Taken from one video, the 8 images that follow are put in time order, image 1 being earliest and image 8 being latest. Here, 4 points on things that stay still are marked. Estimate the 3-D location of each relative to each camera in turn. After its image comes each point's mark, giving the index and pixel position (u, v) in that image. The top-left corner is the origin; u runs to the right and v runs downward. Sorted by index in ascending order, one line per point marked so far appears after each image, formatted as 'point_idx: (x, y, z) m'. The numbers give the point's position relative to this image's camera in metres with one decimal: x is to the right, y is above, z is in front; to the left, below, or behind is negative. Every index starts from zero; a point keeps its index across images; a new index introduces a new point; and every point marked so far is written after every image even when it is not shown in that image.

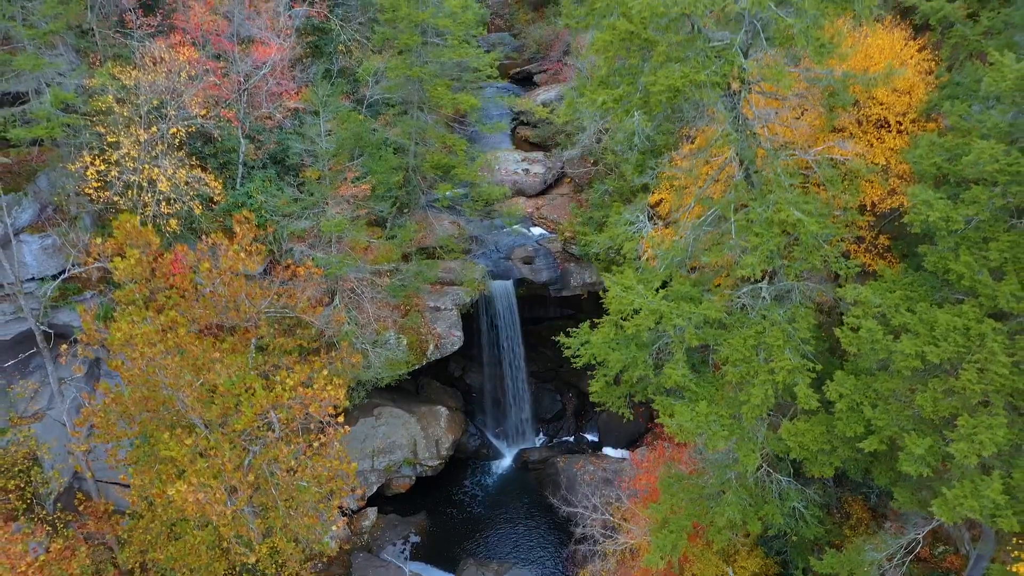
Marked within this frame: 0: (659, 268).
0: (+2.1, +0.4, +10.6) m
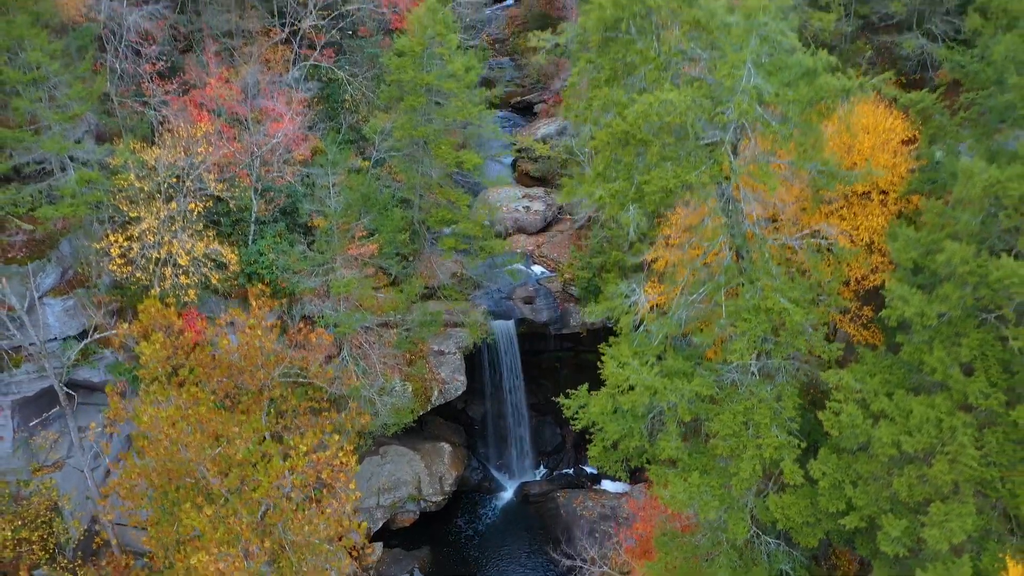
0: (+2.2, -0.8, +11.2) m
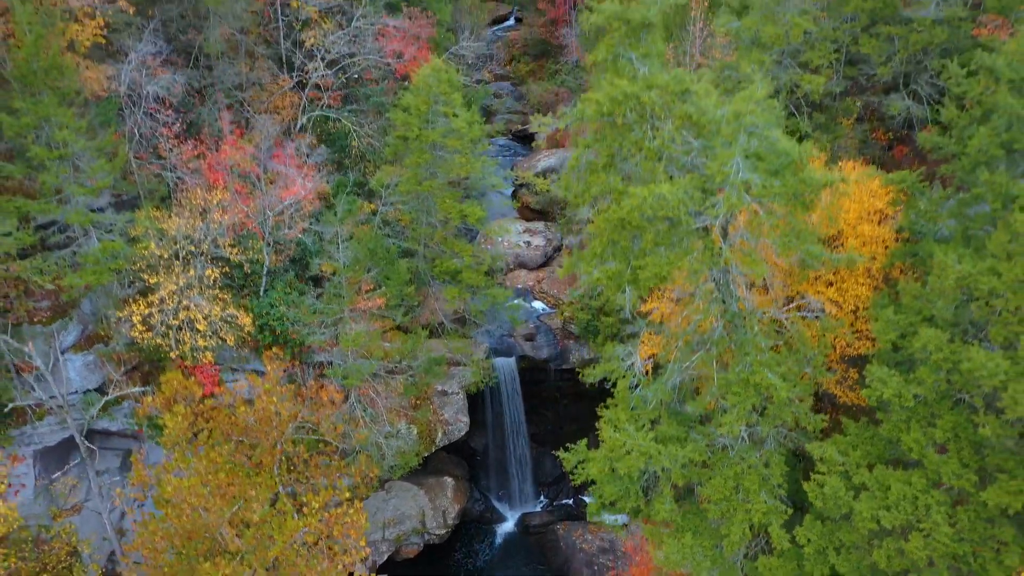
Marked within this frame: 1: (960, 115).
0: (+2.2, -1.9, +11.8) m
1: (+6.7, +2.6, +10.9) m
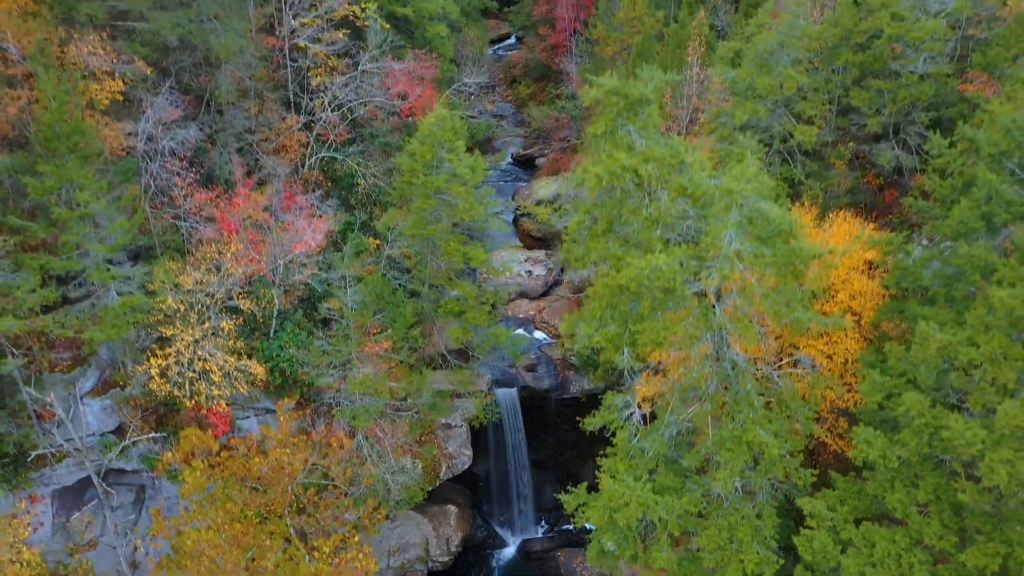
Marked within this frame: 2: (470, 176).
0: (+2.3, -2.8, +12.3) m
1: (+6.8, +1.6, +11.4) m
2: (-1.0, +2.6, +16.6) m
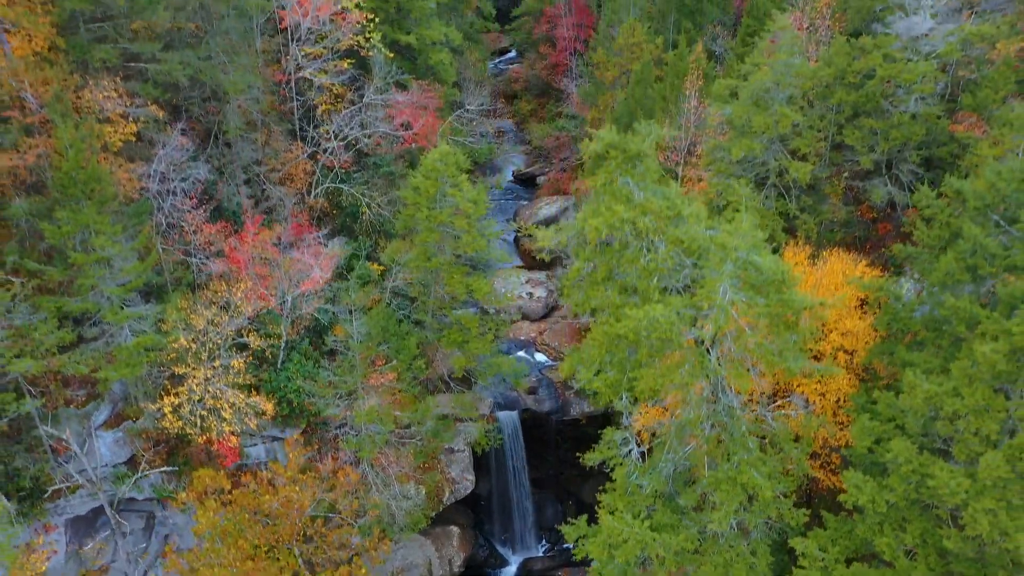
0: (+2.3, -3.5, +12.7) m
1: (+6.8, +0.9, +11.8) m
2: (-0.9, +1.8, +17.0) m
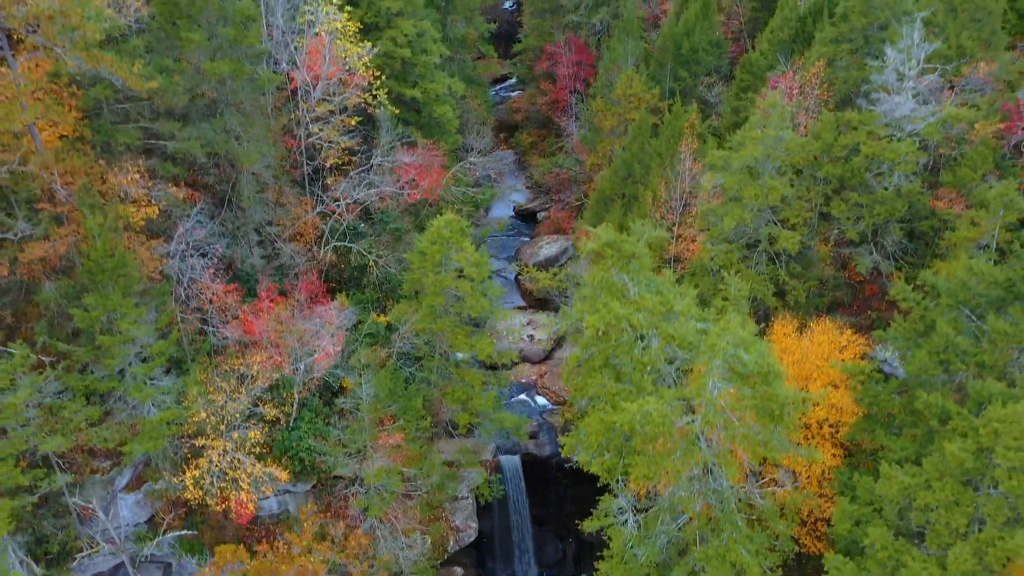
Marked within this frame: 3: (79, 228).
0: (+2.4, -5.0, +13.4) m
1: (+6.8, -0.6, +12.5) m
2: (-0.9, +0.3, +17.8) m
3: (-8.2, +1.1, +13.7) m
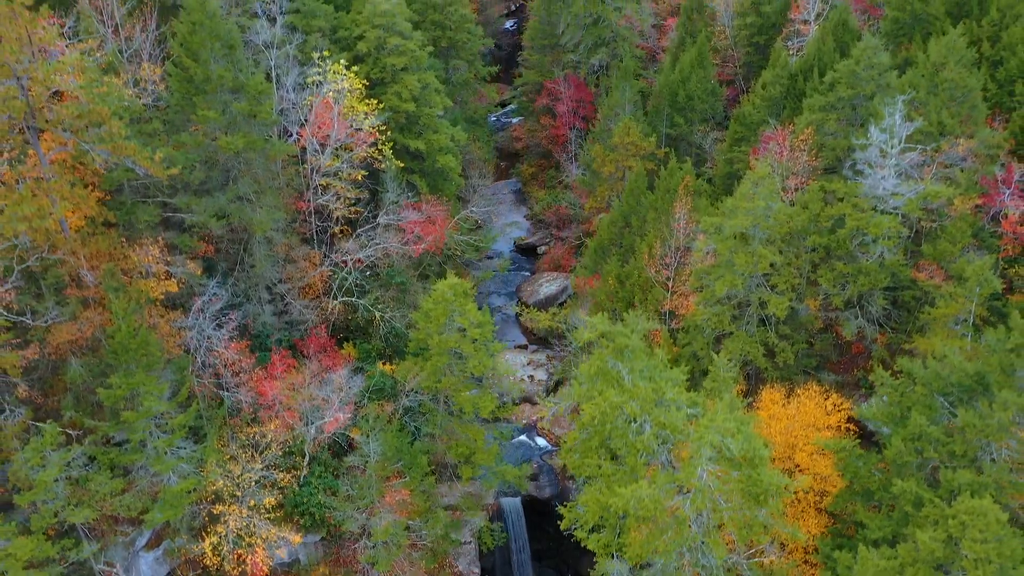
0: (+2.4, -6.6, +14.2) m
1: (+6.9, -2.1, +13.3) m
2: (-0.9, -1.2, +18.6) m
3: (-8.2, -0.4, +14.5) m
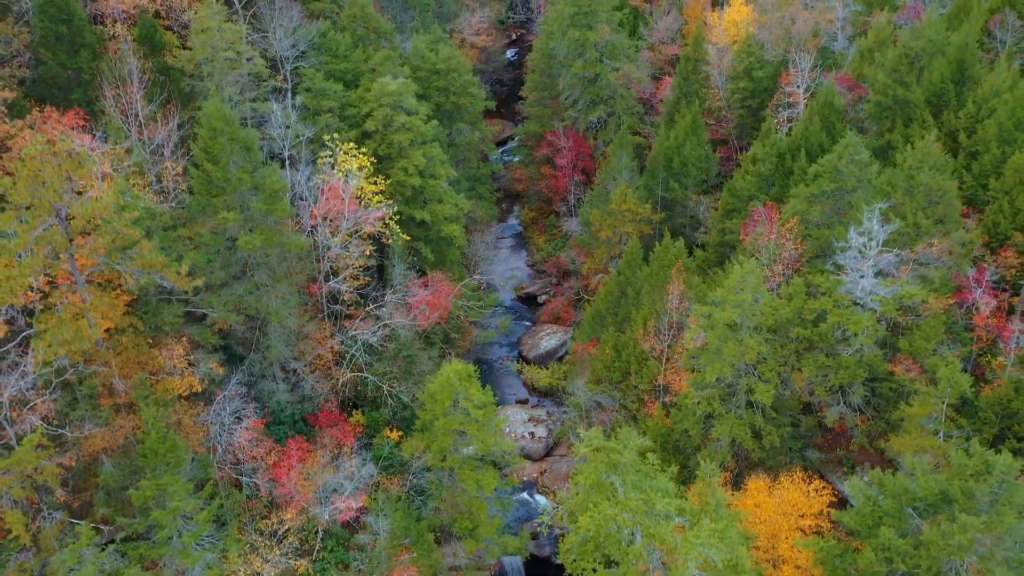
0: (+2.4, -8.8, +15.3) m
1: (+6.9, -4.4, +14.4) m
2: (-0.8, -3.5, +19.7) m
3: (-8.2, -2.7, +15.6) m
